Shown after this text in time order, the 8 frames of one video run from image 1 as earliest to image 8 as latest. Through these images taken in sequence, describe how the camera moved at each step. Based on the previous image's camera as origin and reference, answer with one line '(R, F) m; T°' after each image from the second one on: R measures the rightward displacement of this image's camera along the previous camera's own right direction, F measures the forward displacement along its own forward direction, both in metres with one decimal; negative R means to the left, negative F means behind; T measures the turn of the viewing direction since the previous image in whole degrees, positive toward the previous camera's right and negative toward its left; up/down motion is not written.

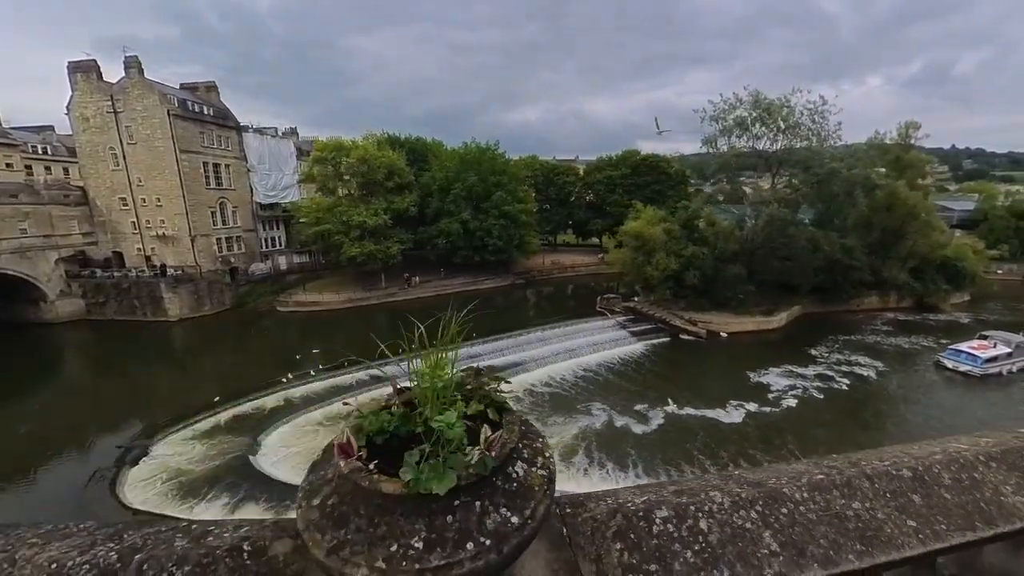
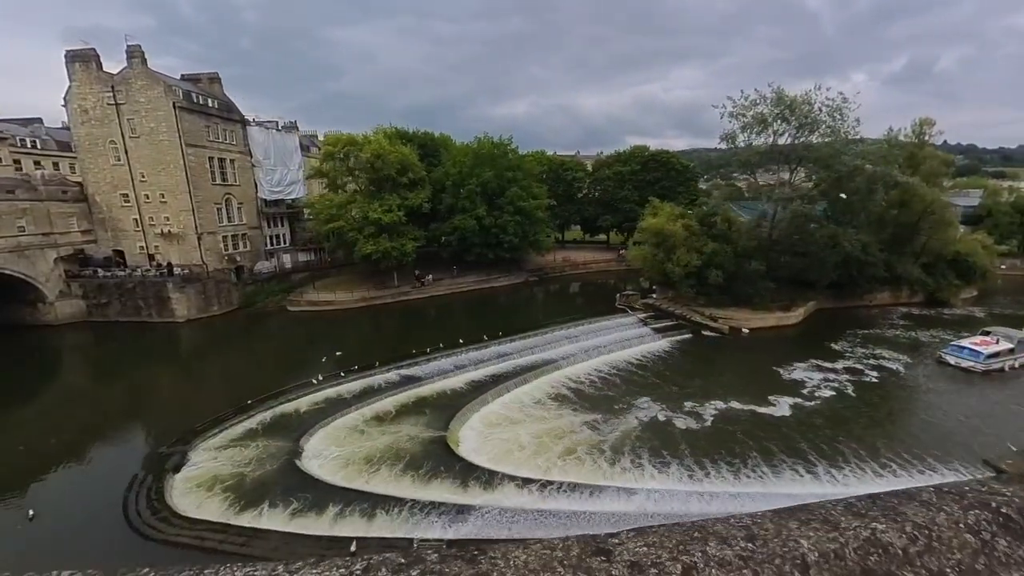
(-2.3, +0.5) m; +2°
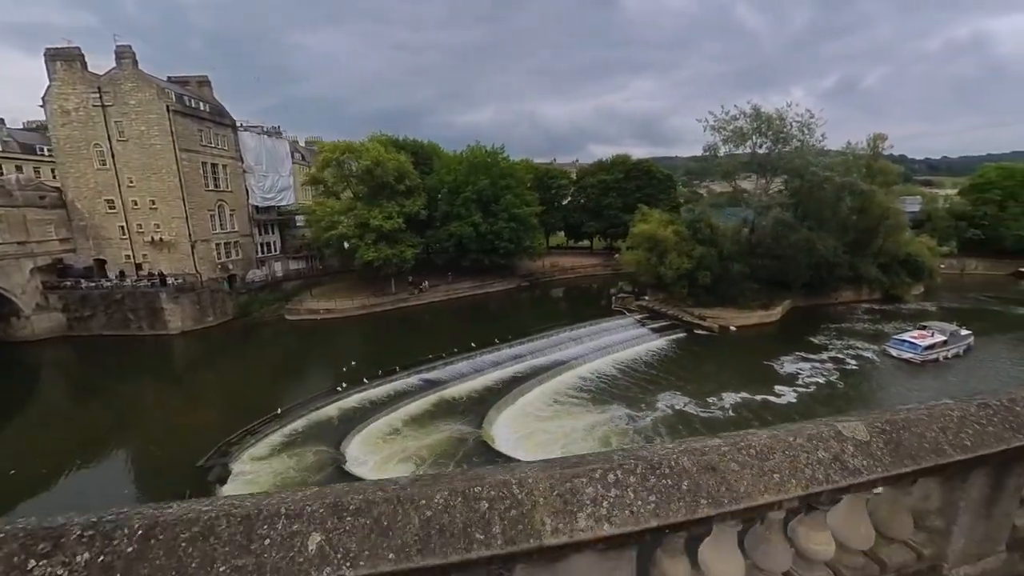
(-3.3, -0.7) m; +6°
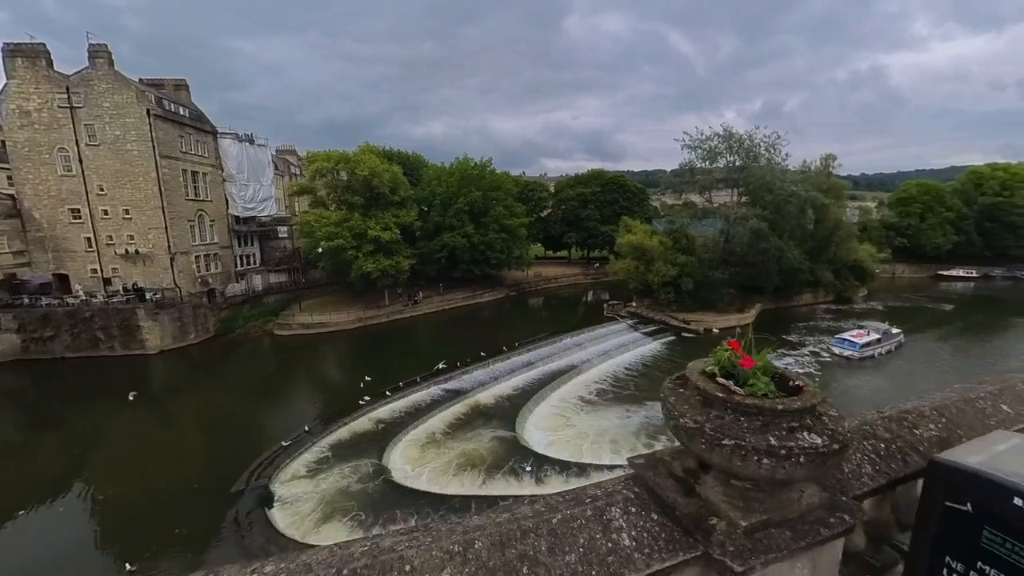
(-4.0, -0.1) m; +8°
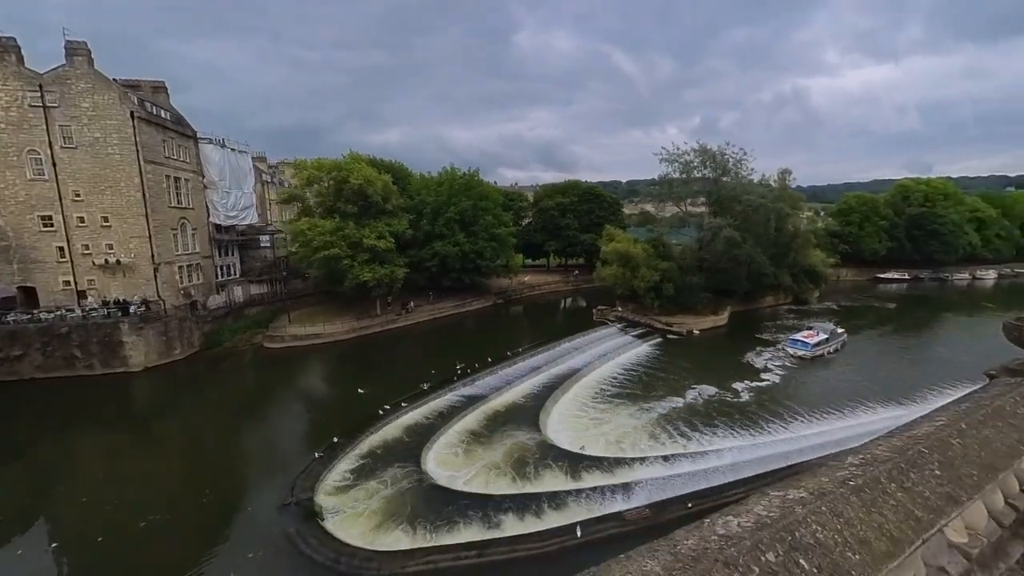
(-3.3, -0.3) m; +7°
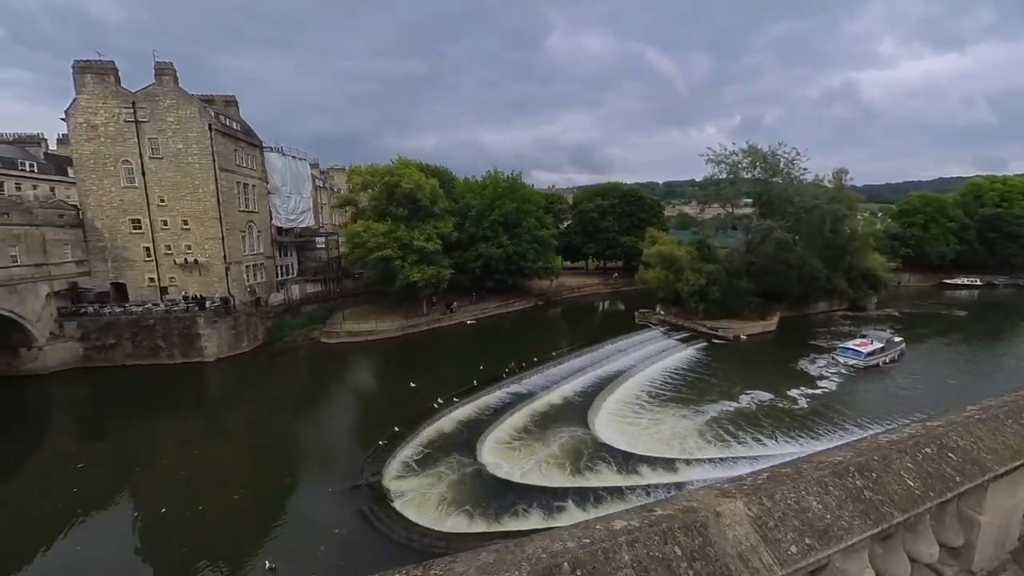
(+0.2, -0.8) m; -5°
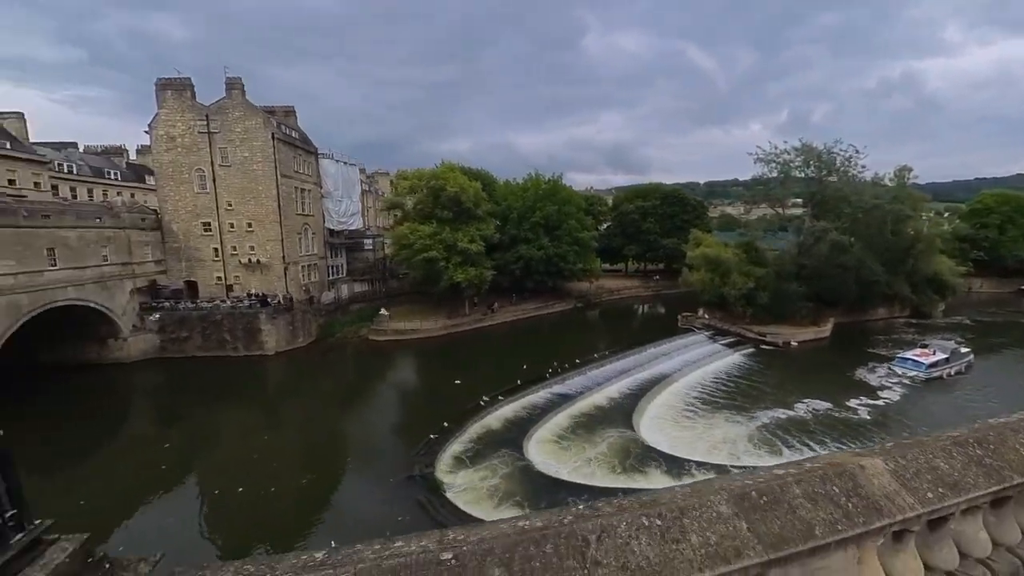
(0.0, -0.5) m; -5°
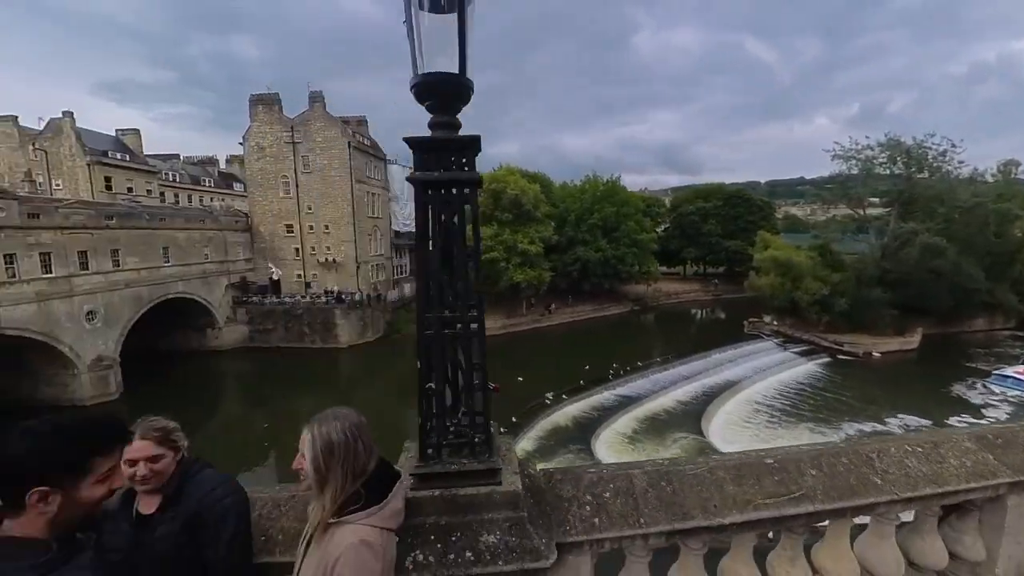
(-0.4, -0.3) m; -7°
